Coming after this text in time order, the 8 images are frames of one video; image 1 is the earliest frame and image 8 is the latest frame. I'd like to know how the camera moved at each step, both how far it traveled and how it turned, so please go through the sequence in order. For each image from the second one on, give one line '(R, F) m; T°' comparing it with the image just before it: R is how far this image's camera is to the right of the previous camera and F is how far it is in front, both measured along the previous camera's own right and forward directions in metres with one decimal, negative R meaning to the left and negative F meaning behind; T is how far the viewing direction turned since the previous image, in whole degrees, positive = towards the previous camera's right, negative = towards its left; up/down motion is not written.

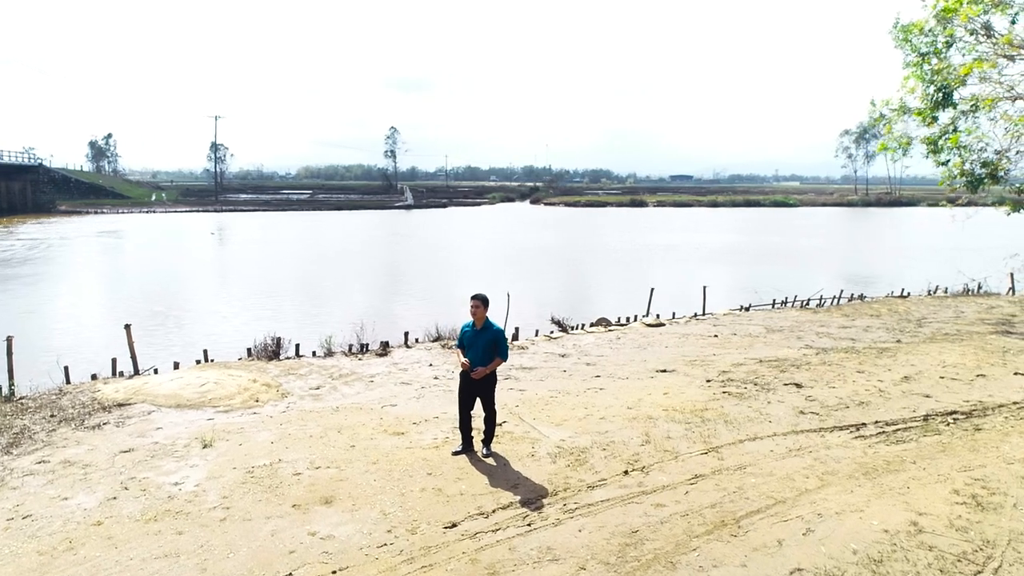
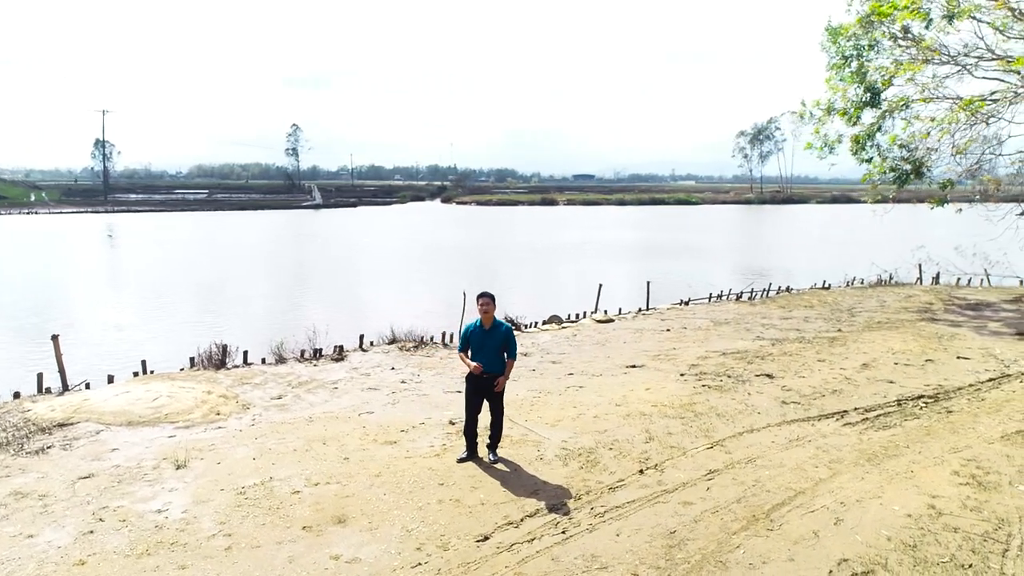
(-0.9, +0.3) m; +8°
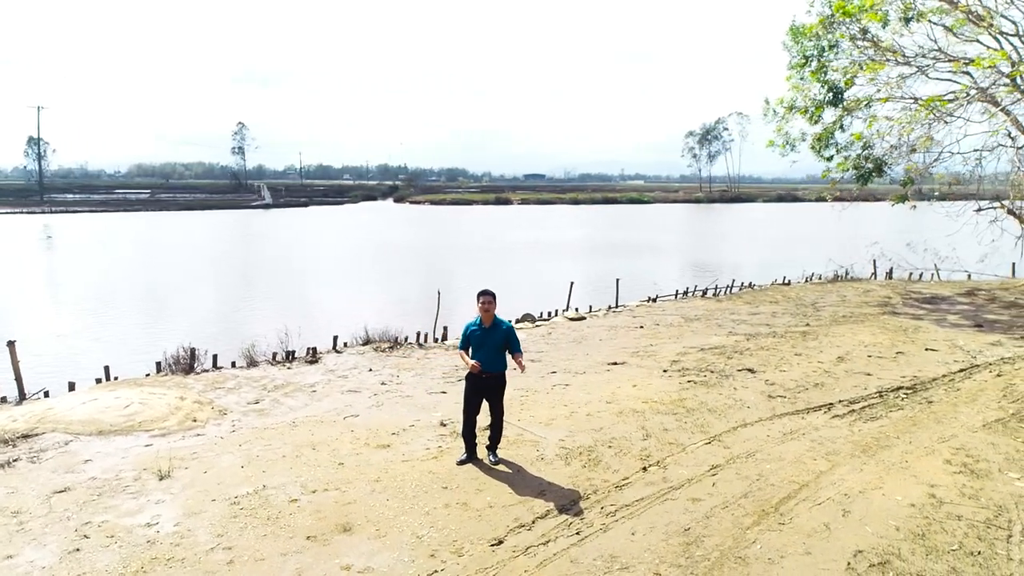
(-0.4, +0.2) m; +4°
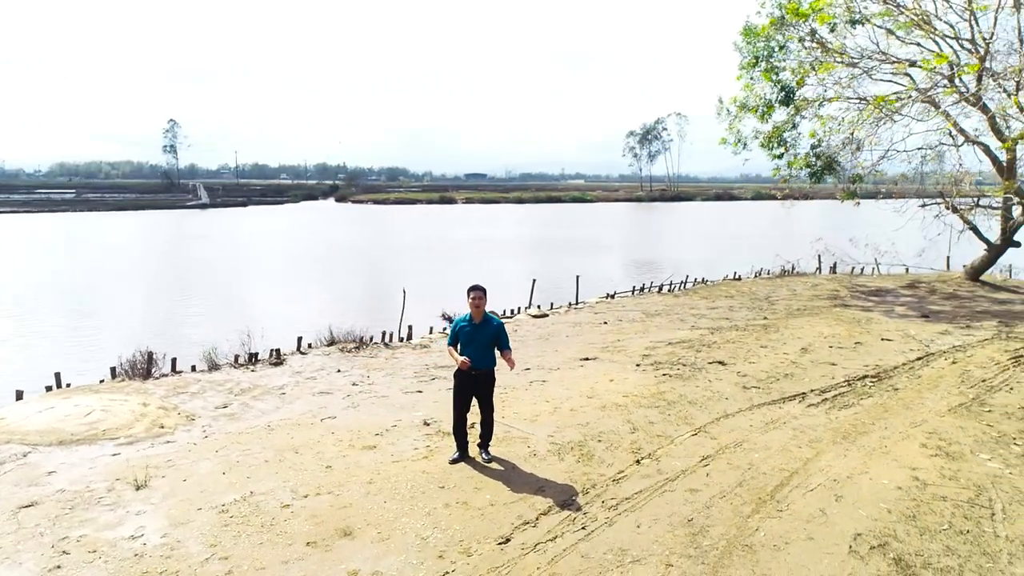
(-0.4, +0.1) m; +5°
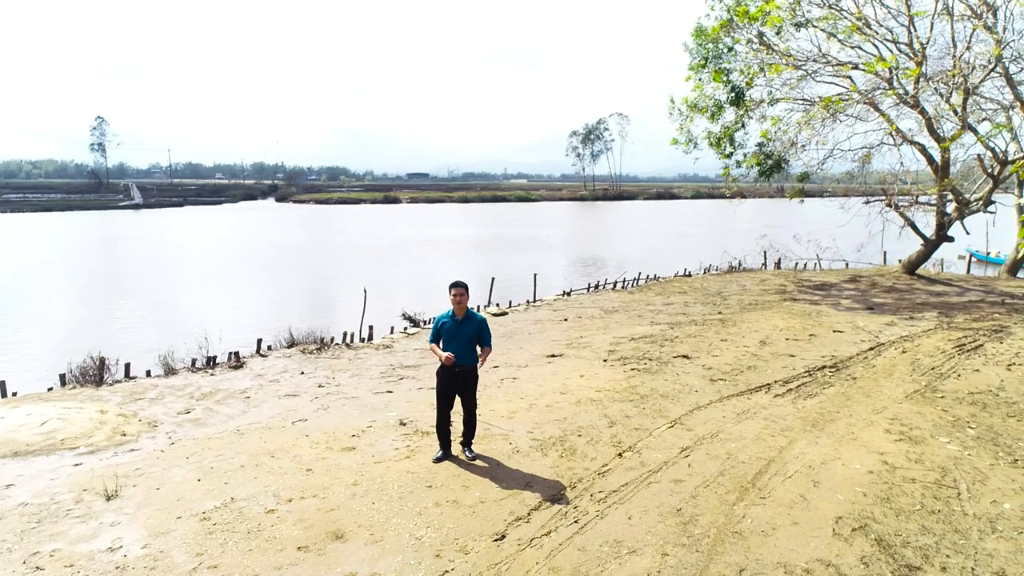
(-0.3, 0.0) m; +5°
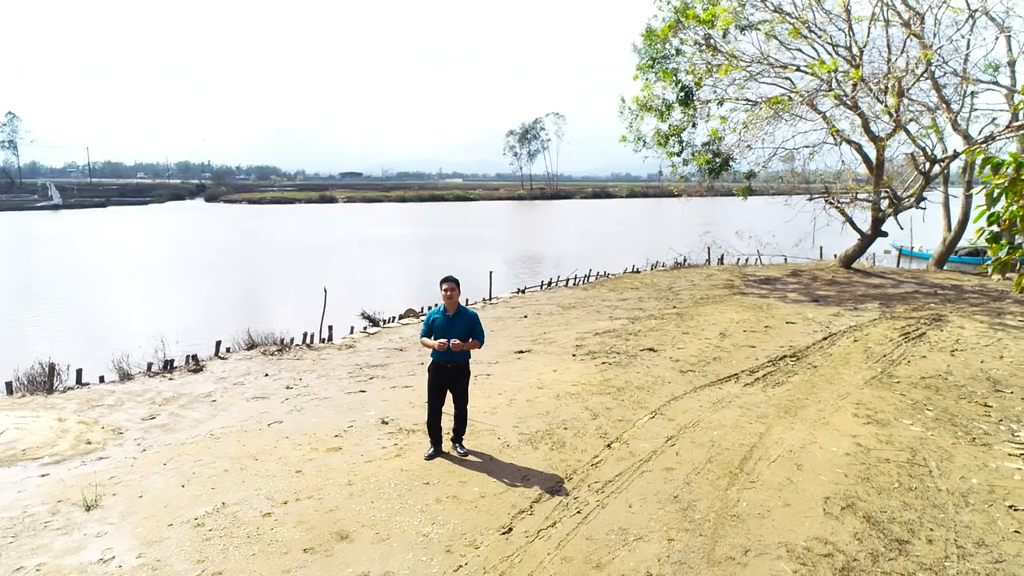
(-0.5, 0.0) m; +5°
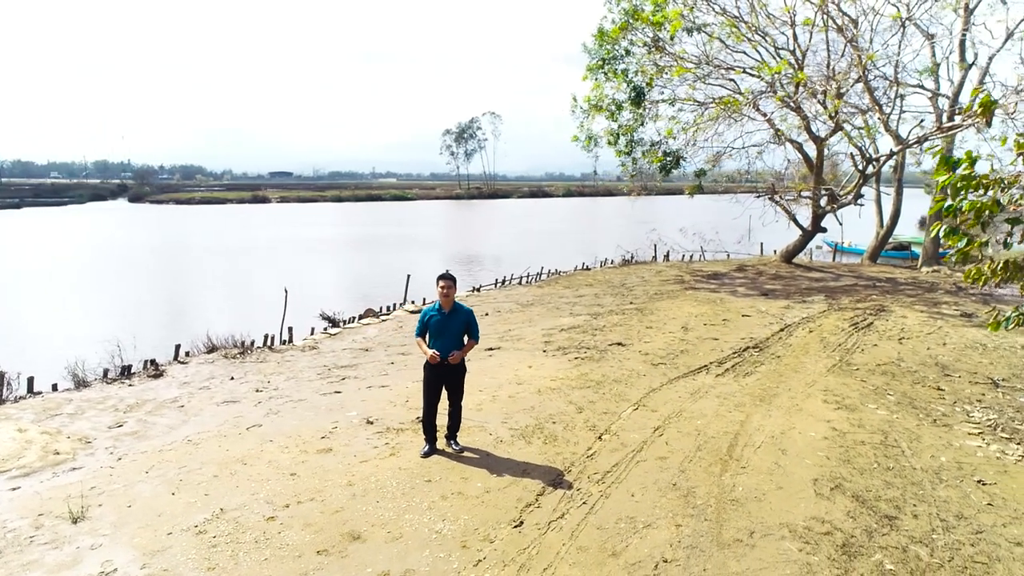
(-0.5, 0.0) m; +5°
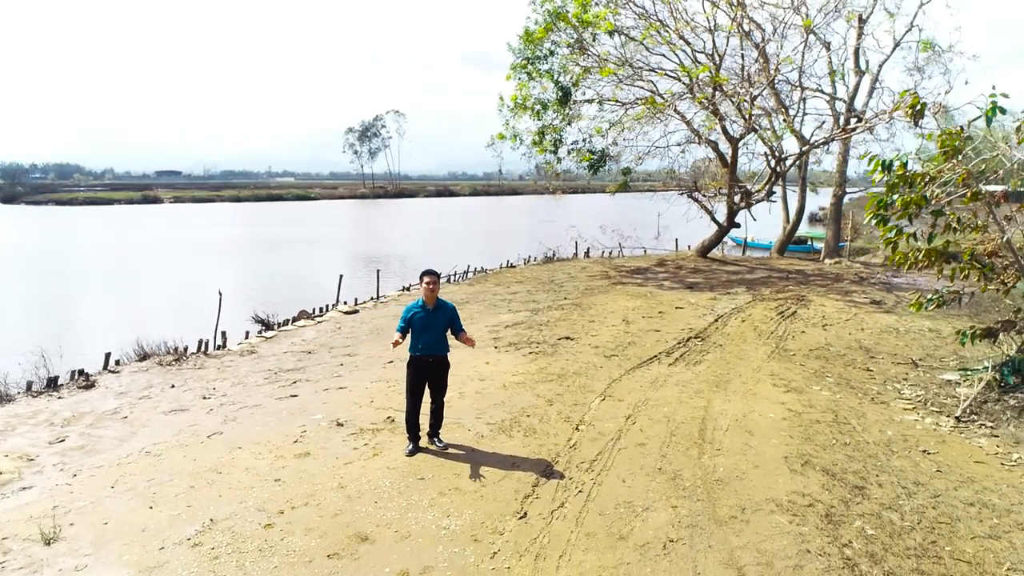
(-0.7, 0.0) m; +8°
